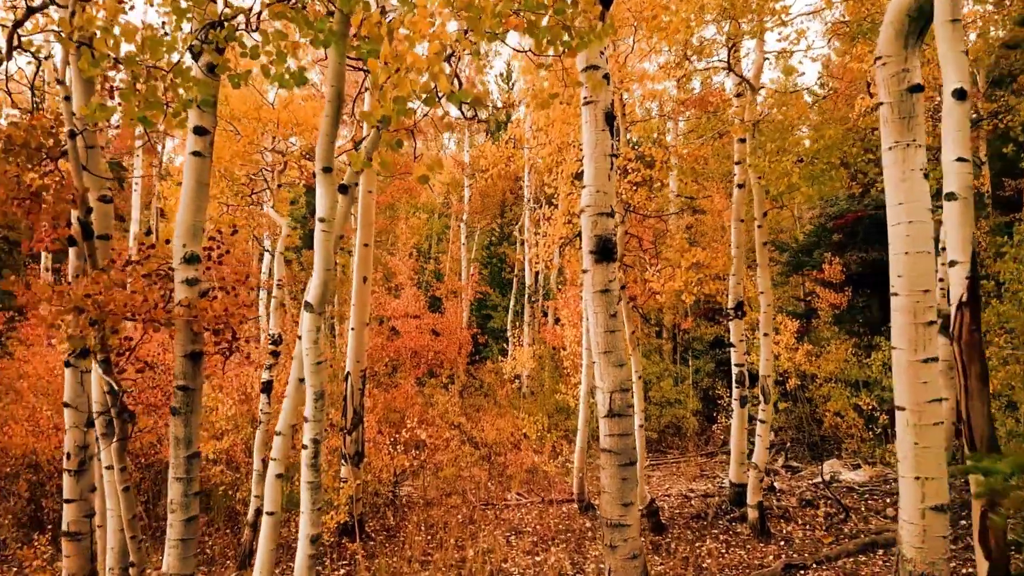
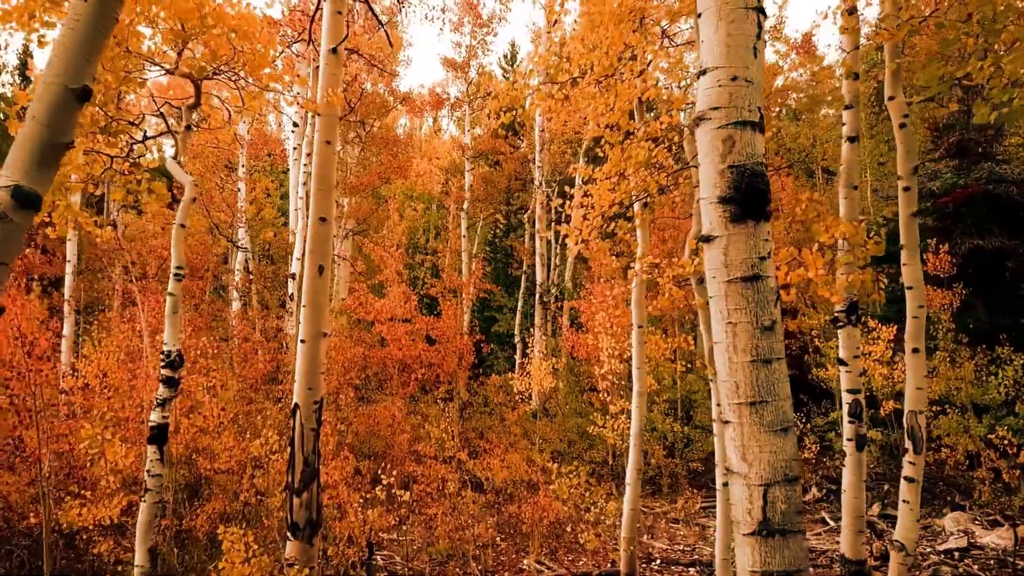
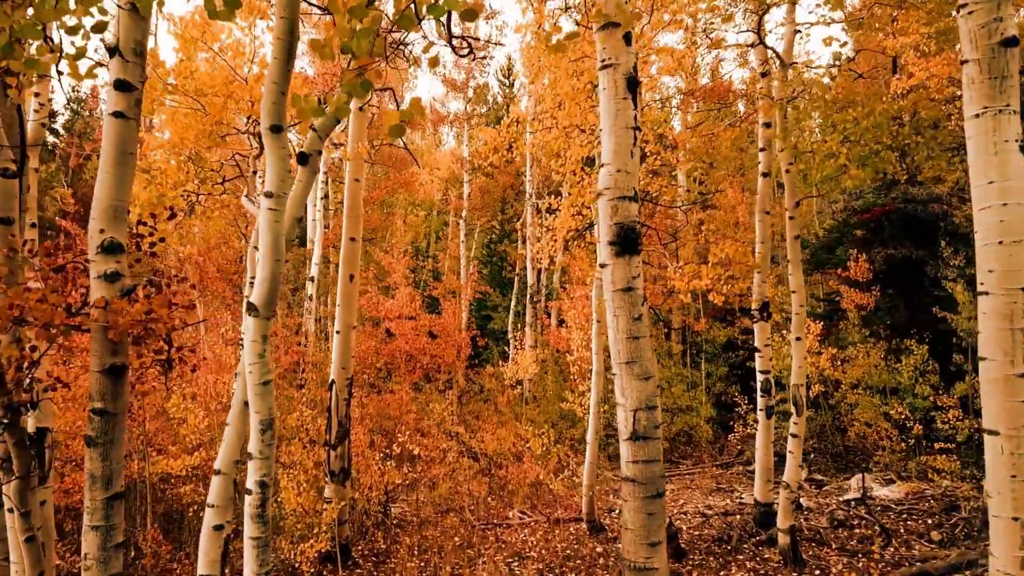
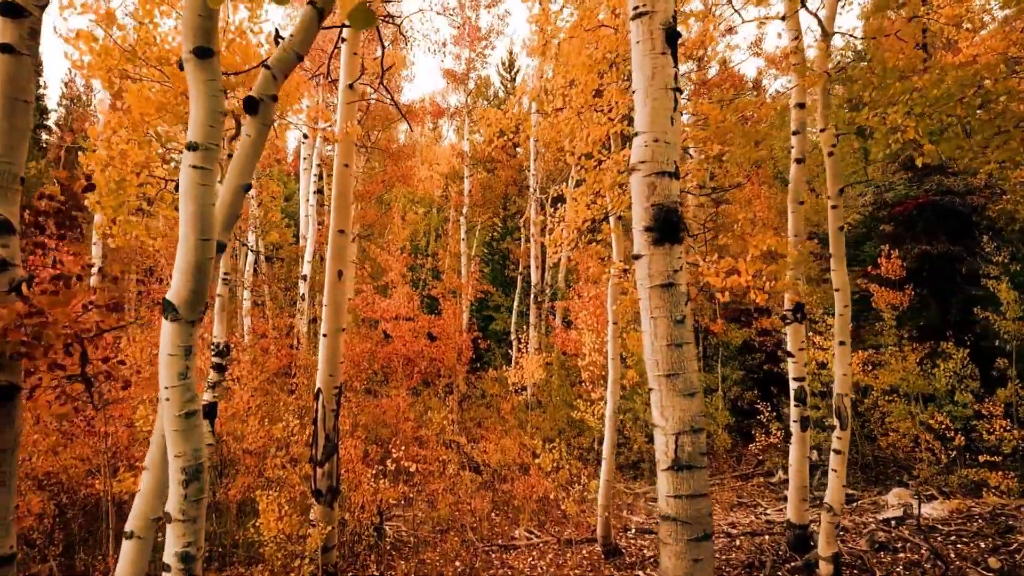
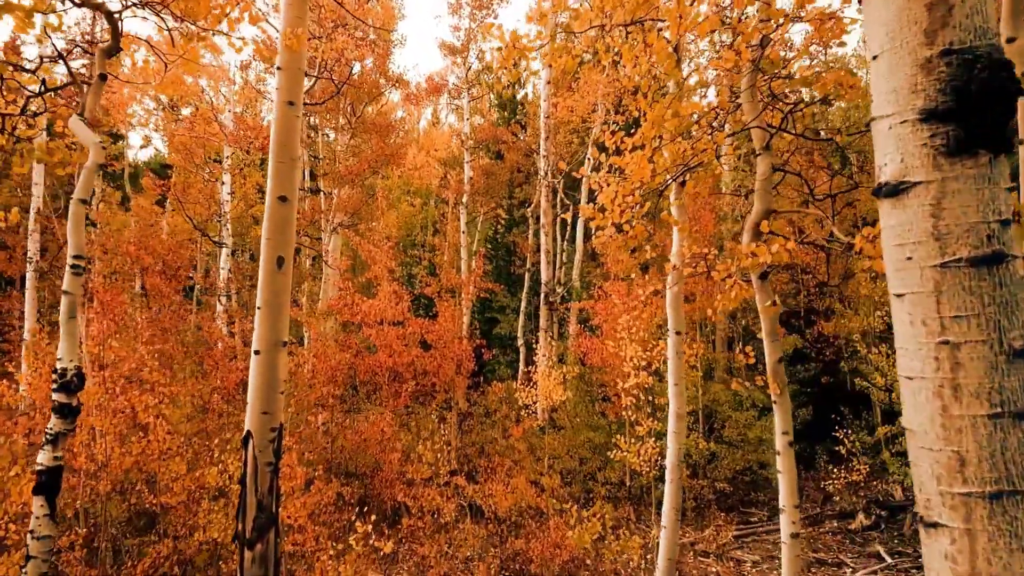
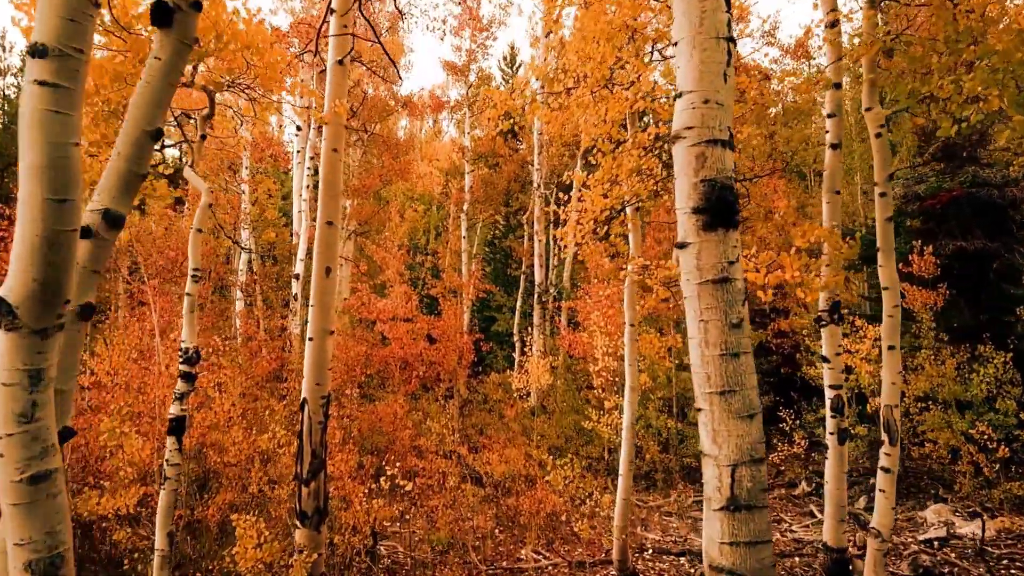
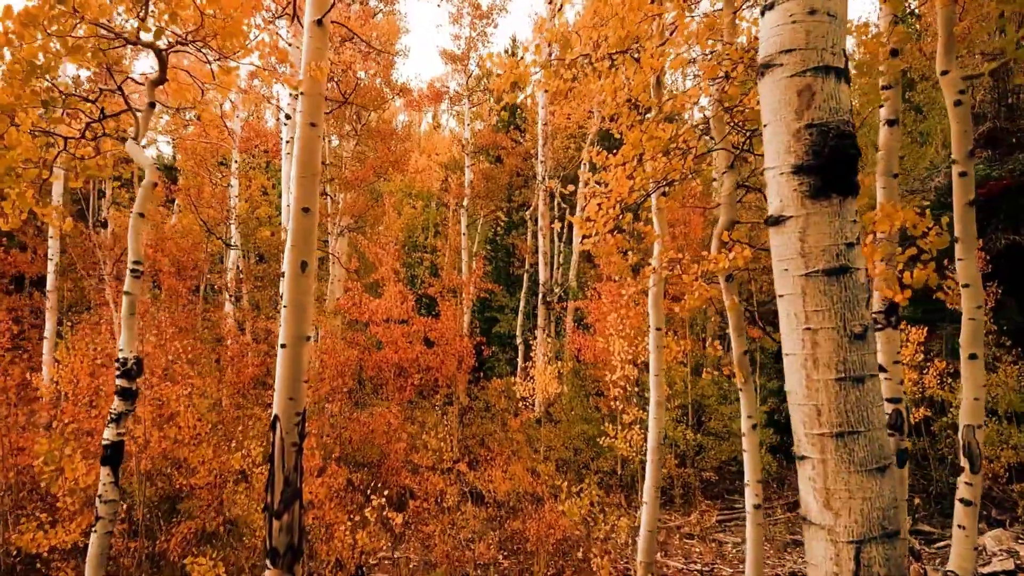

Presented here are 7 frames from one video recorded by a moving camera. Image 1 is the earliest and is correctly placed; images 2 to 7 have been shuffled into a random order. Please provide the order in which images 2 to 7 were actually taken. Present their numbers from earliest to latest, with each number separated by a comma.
3, 4, 6, 2, 7, 5
